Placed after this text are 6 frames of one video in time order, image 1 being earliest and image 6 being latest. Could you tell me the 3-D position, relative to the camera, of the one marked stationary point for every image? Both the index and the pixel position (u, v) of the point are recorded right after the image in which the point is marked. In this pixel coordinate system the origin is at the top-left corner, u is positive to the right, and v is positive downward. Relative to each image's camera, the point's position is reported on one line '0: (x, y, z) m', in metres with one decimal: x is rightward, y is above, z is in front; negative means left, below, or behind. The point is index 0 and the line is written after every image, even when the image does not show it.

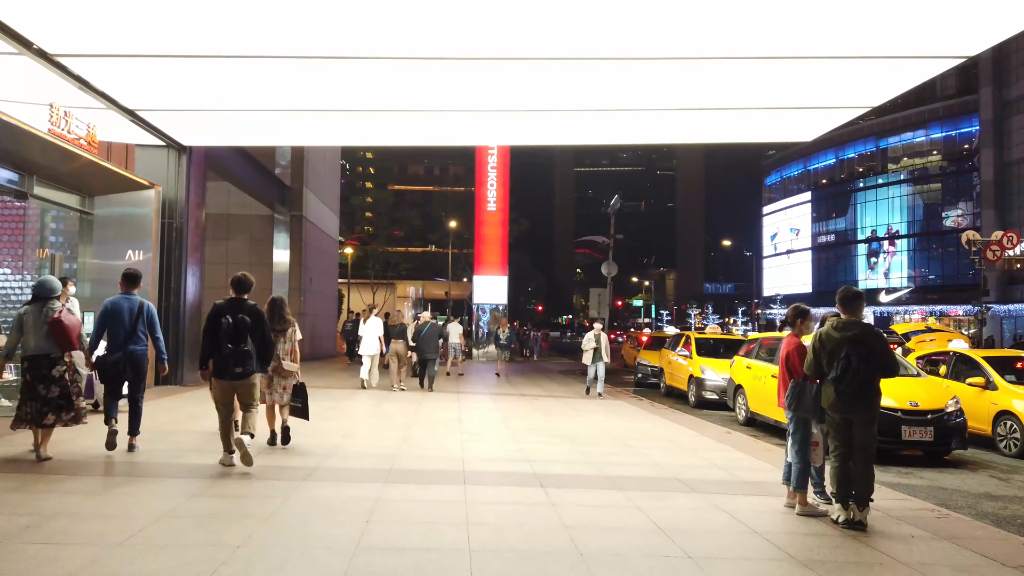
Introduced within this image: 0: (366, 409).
0: (-2.4, -1.9, +12.0) m
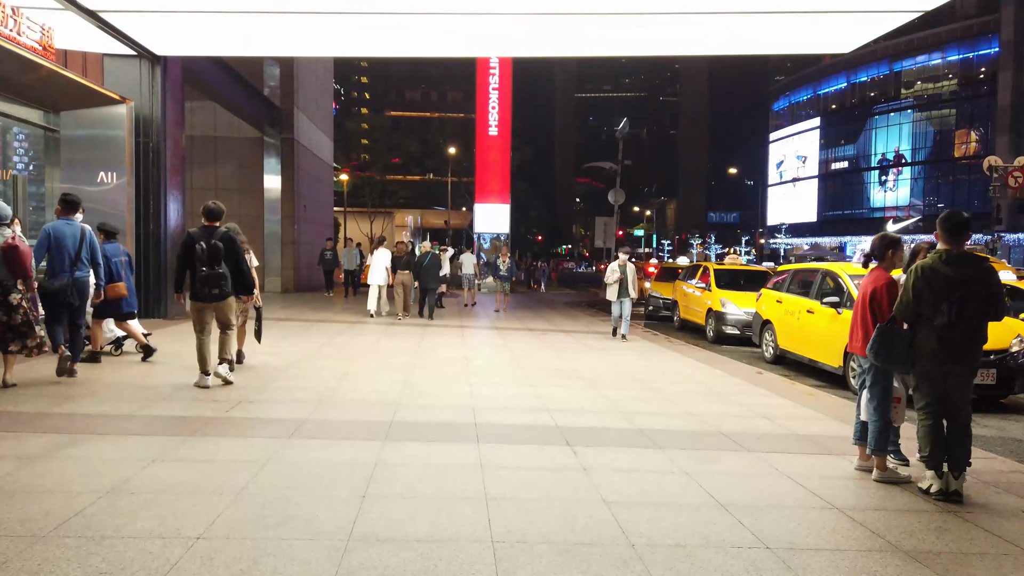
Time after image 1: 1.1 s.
0: (-2.2, -0.9, +11.1) m
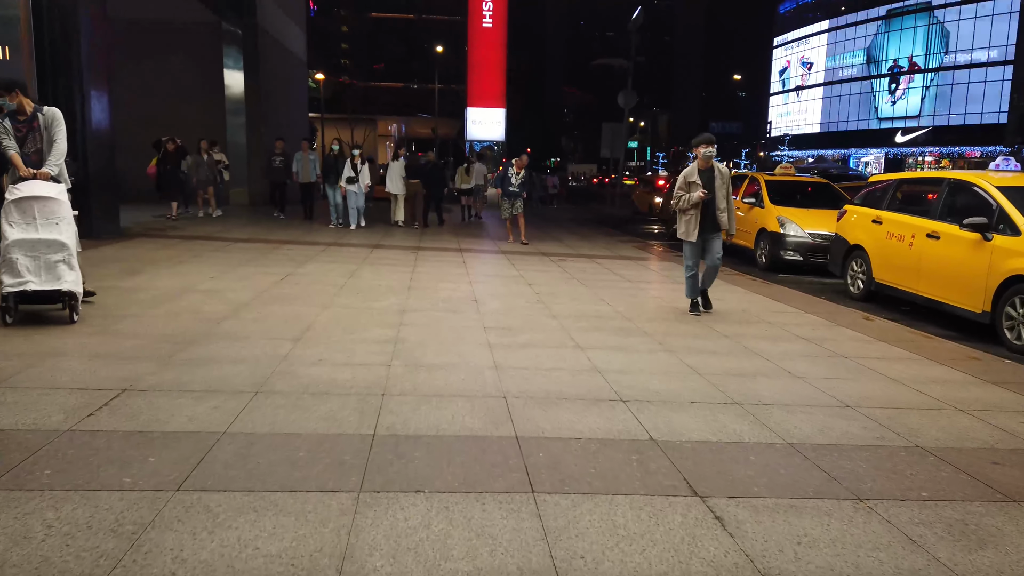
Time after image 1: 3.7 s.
0: (-2.0, +0.1, +8.4) m
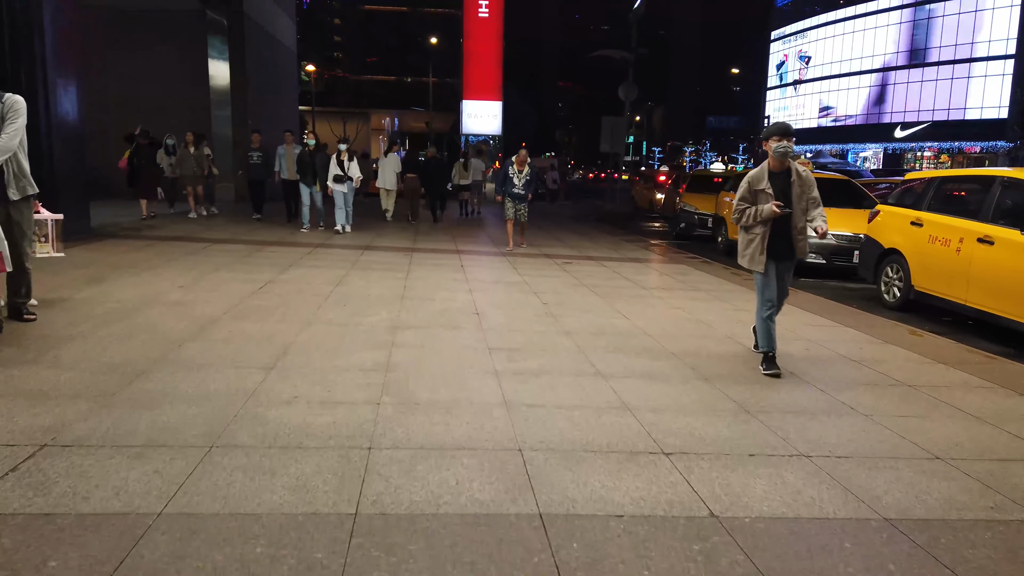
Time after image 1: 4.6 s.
0: (-1.9, 0.0, +7.6) m
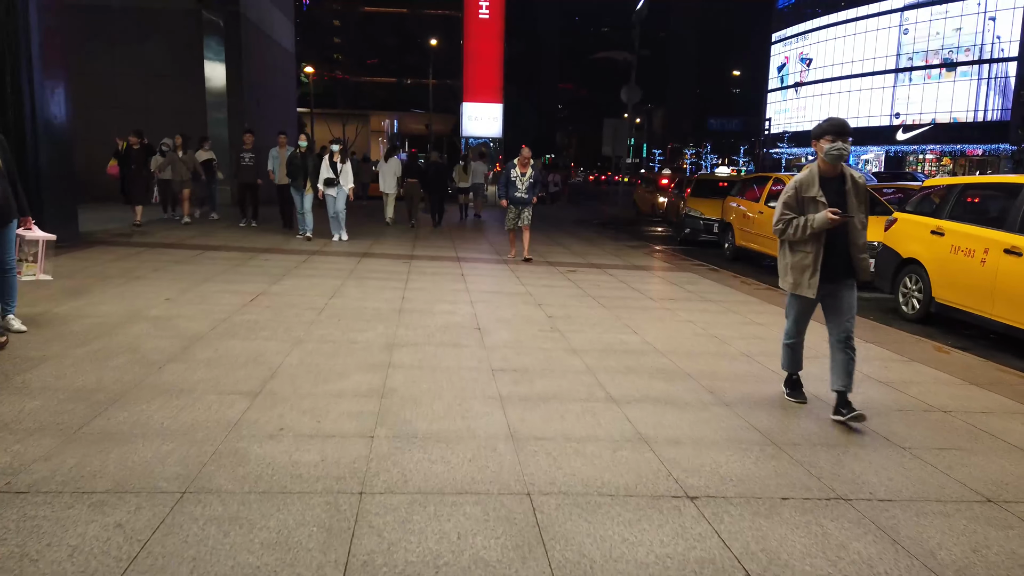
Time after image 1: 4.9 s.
0: (-1.9, -0.1, +7.2) m
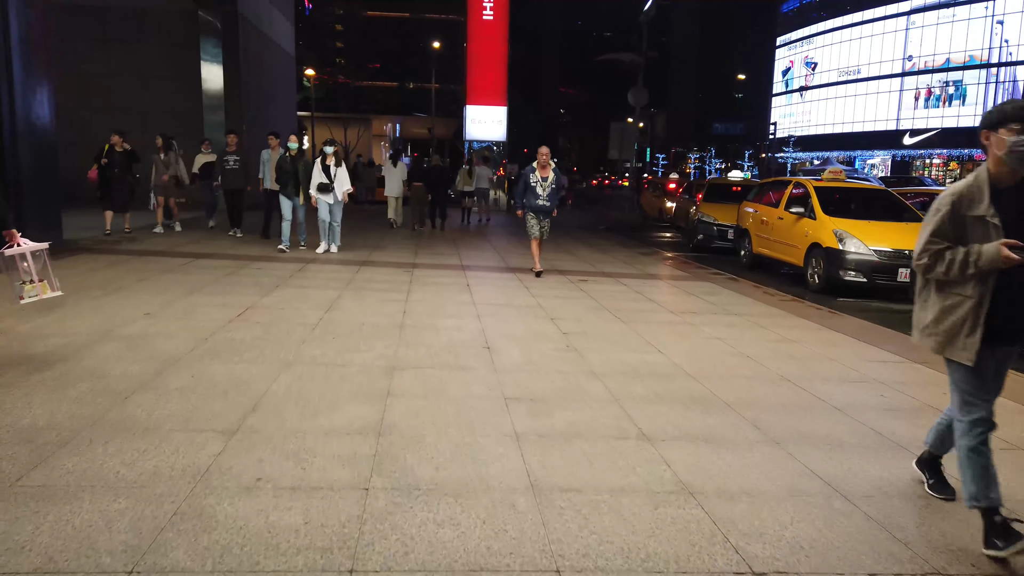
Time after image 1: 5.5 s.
0: (-1.8, -0.2, +6.6) m
